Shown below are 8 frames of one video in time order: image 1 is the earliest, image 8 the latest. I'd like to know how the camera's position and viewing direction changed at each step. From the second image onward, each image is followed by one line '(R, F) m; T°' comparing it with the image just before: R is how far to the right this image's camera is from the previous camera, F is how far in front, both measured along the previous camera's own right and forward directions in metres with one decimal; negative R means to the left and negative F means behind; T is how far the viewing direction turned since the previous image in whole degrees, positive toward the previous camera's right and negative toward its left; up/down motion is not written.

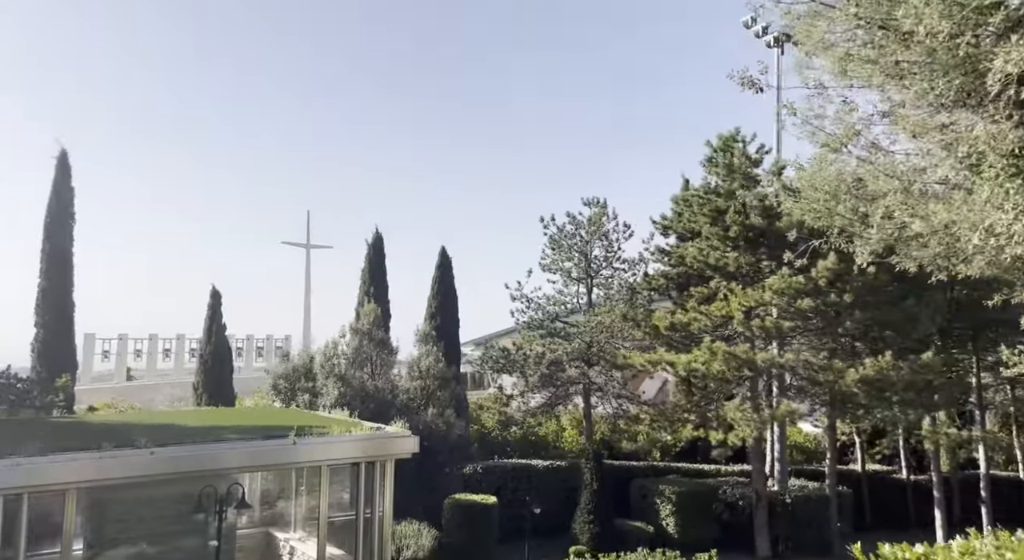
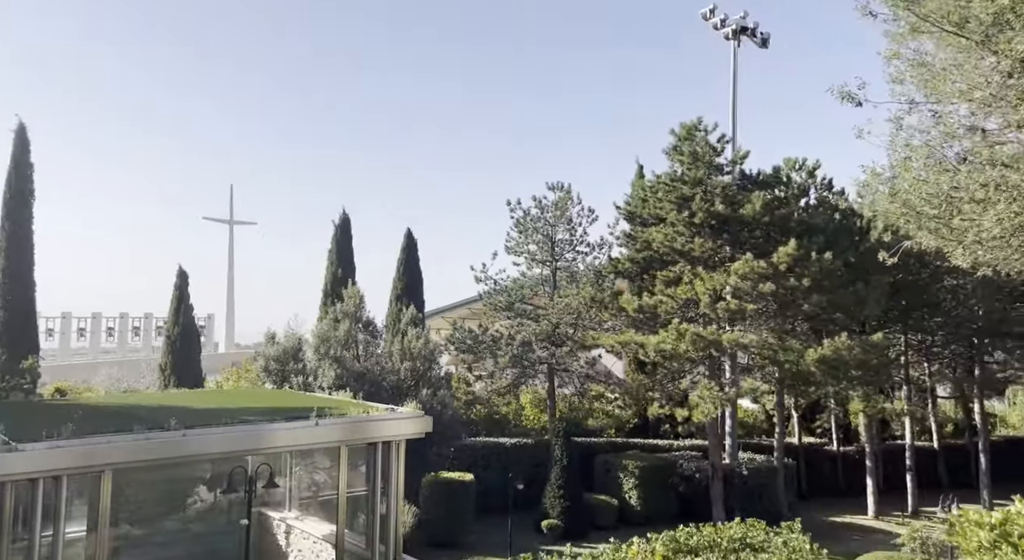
(-1.0, -0.4) m; +5°
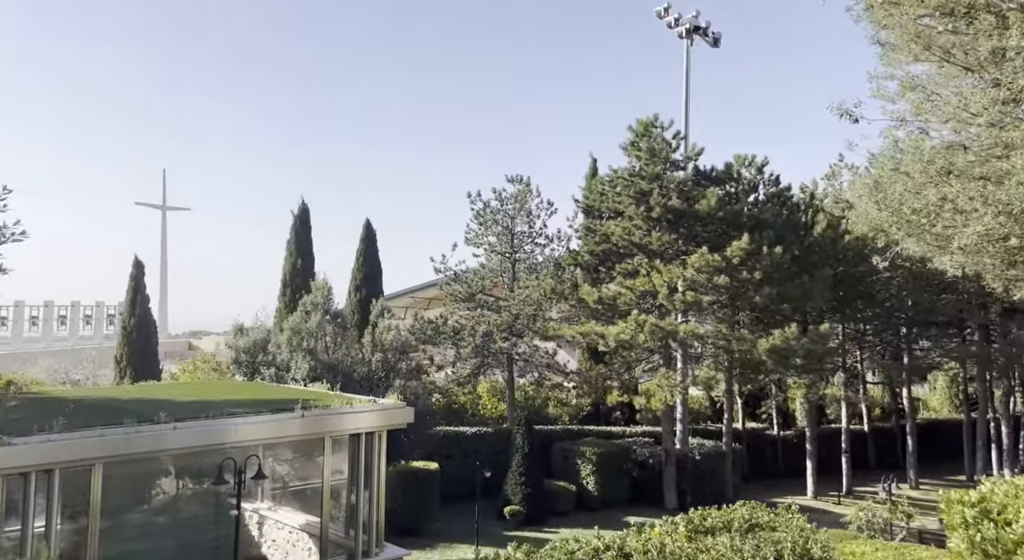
(-0.5, -0.3) m; +4°
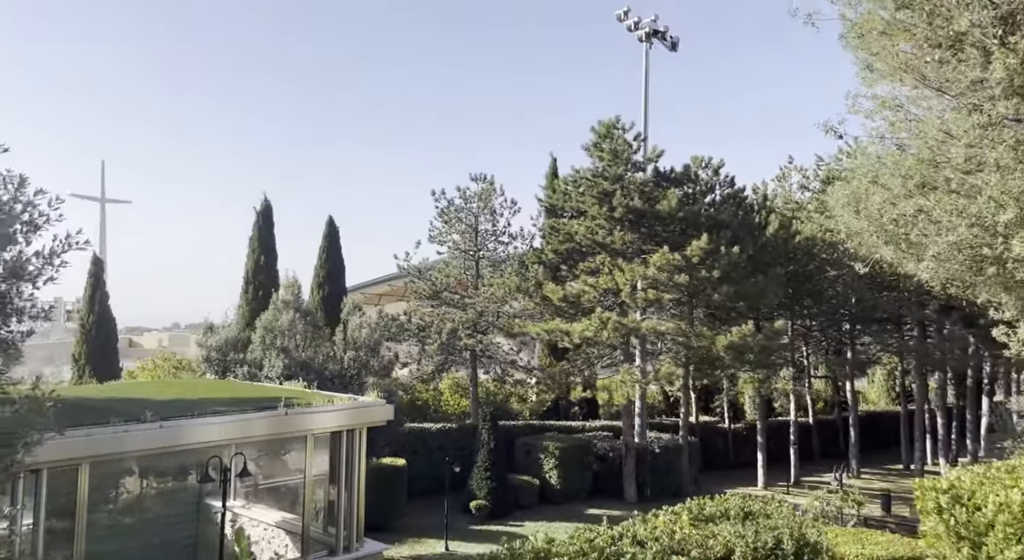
(-0.4, -0.3) m; +3°
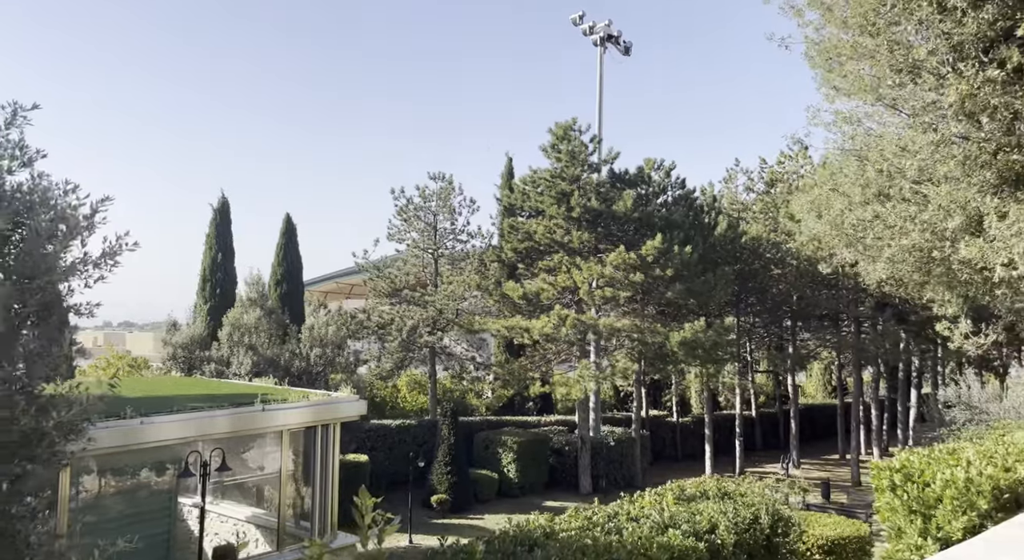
(-0.3, -0.4) m; +4°
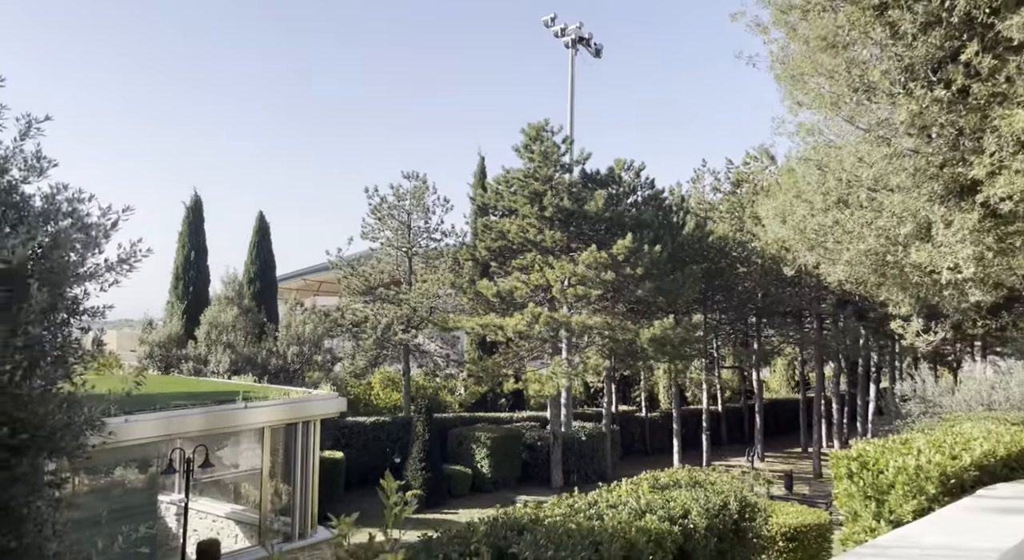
(-0.1, -0.3) m; +2°
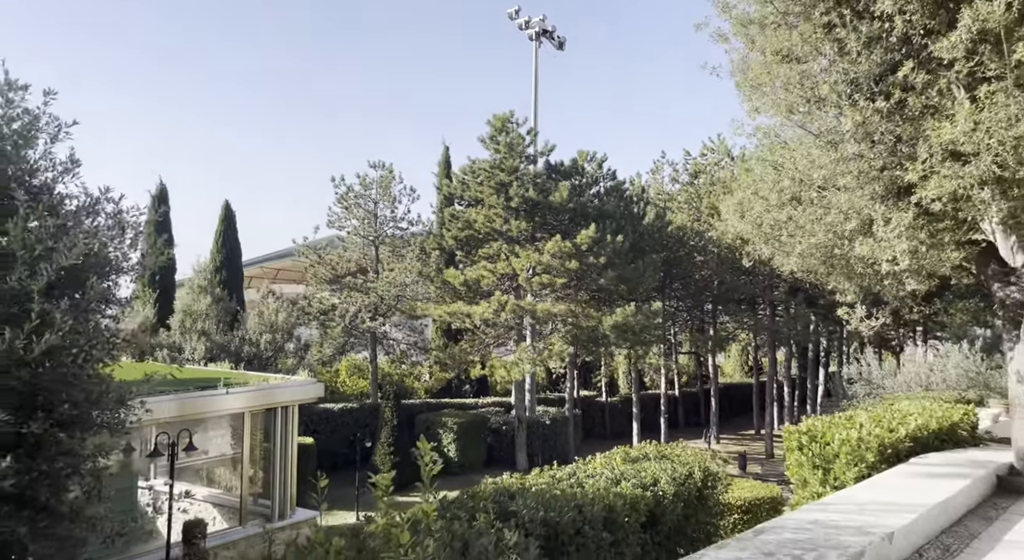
(-0.2, -0.5) m; +3°
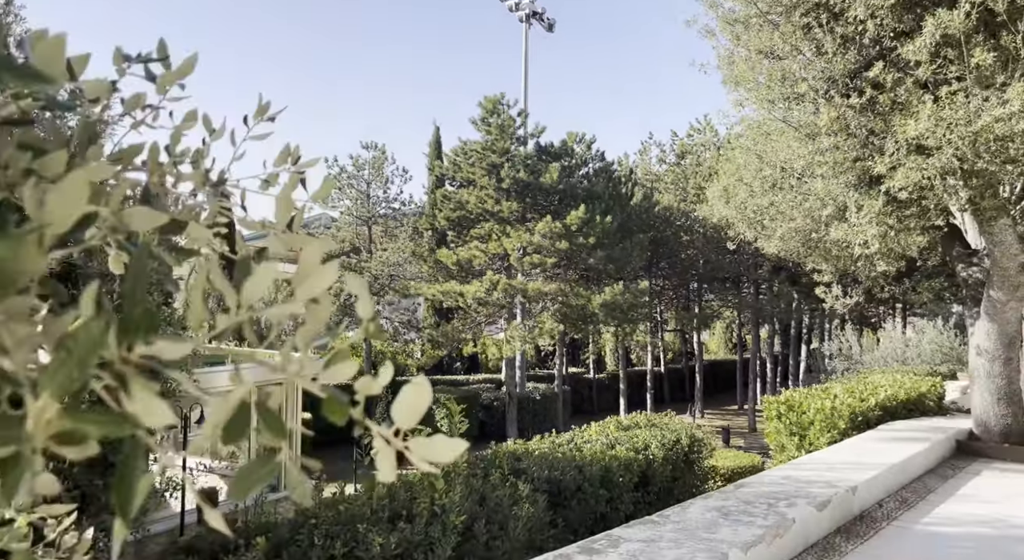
(-0.1, -0.4) m; +1°
